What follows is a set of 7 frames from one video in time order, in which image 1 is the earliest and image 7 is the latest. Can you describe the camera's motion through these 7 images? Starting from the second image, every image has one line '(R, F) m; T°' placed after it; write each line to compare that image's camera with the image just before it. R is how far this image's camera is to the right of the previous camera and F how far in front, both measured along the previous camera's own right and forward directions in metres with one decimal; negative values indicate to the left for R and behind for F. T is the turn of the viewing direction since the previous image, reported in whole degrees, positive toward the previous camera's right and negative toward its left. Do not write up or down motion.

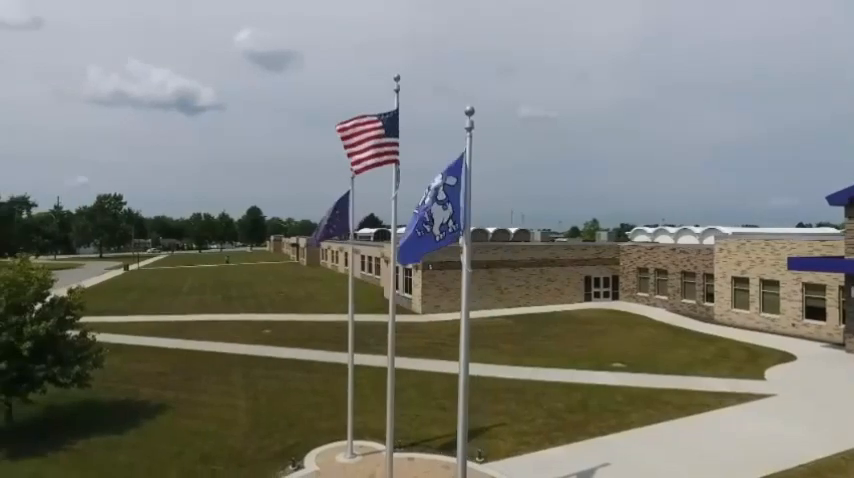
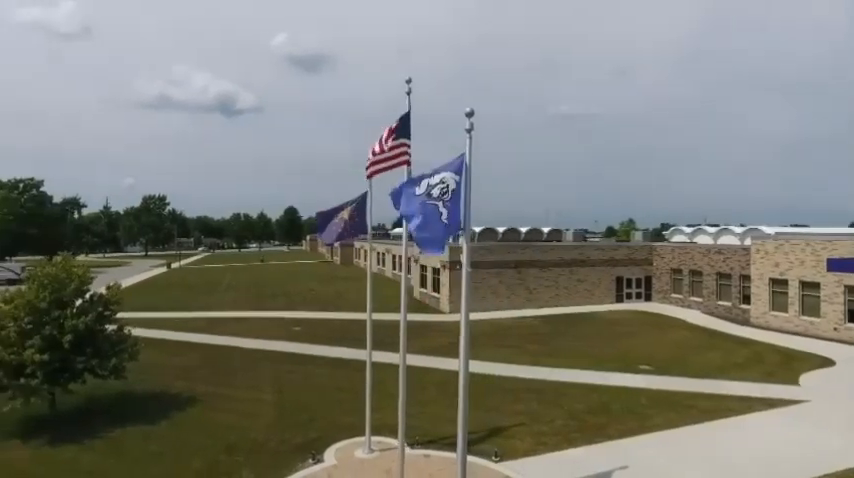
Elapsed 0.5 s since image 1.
(+0.5, -0.1) m; -4°
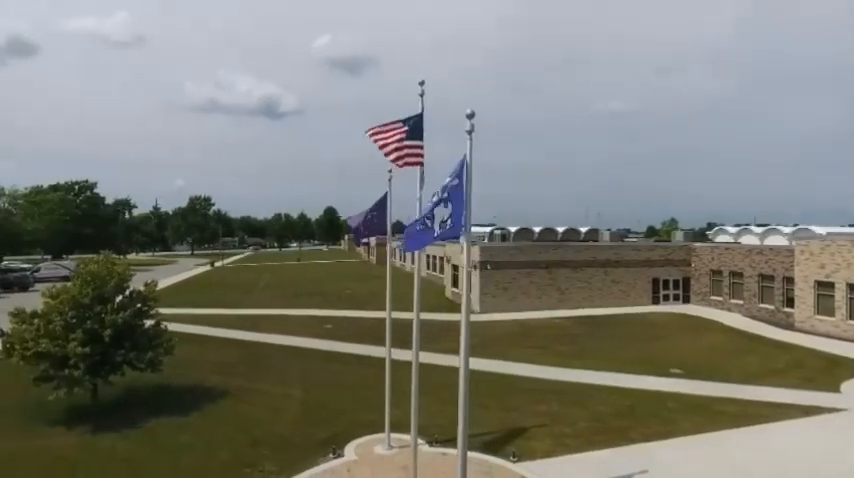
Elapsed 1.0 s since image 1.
(+0.5, -0.1) m; -4°
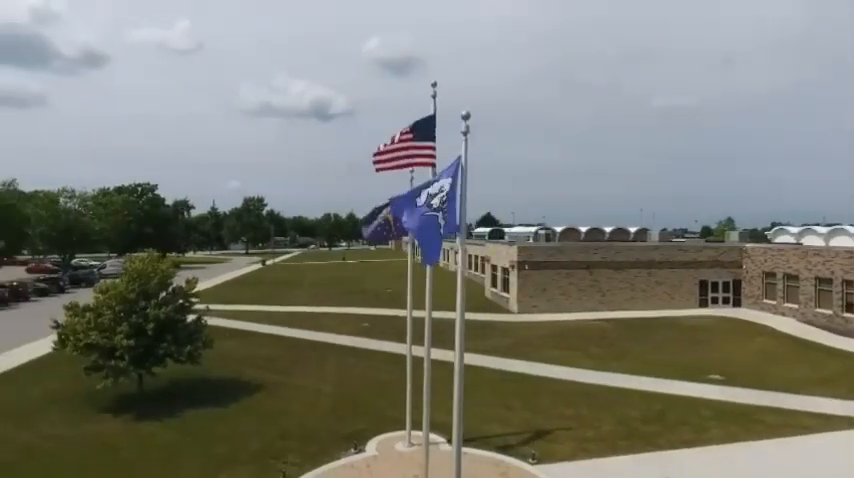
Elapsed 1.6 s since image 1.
(+0.7, -0.1) m; -5°
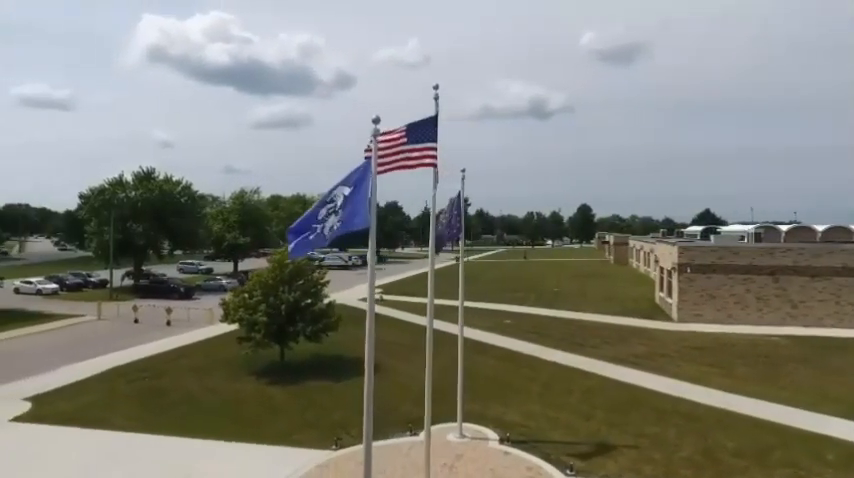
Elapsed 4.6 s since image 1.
(+4.3, +0.5) m; -23°
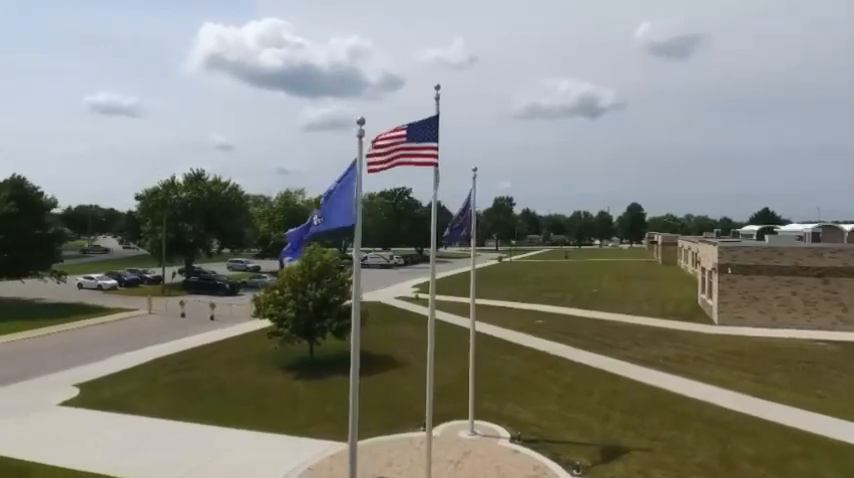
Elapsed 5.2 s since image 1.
(+1.0, -0.1) m; -5°
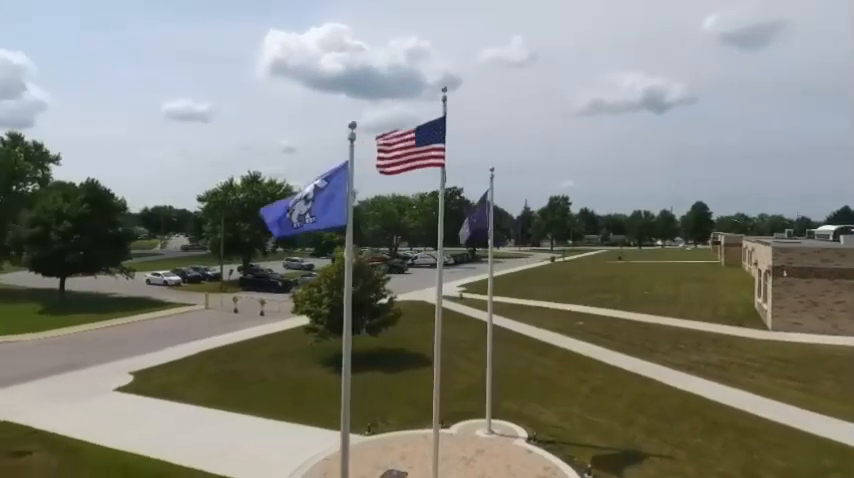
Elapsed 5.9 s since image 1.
(+1.1, -0.2) m; -6°
